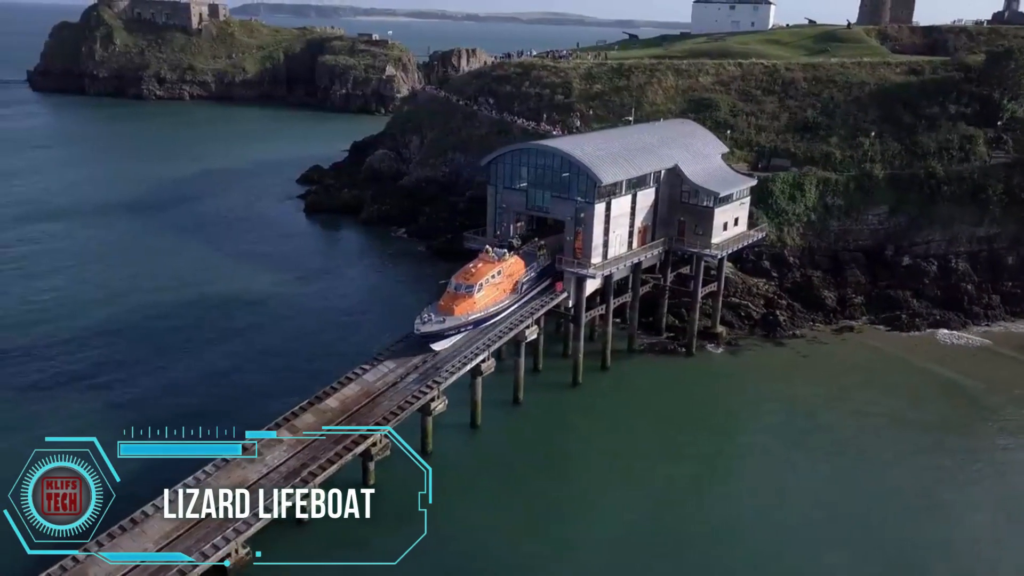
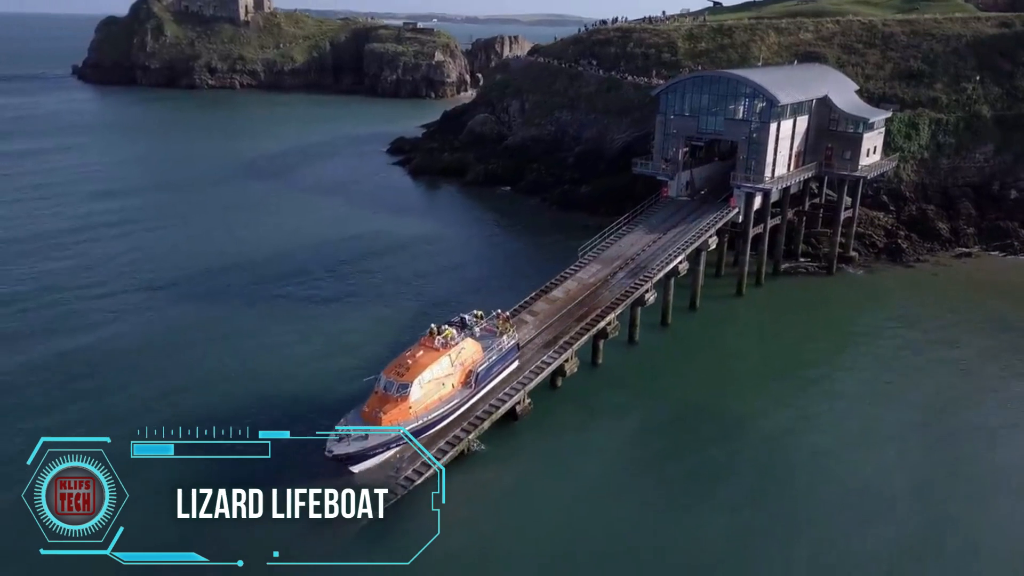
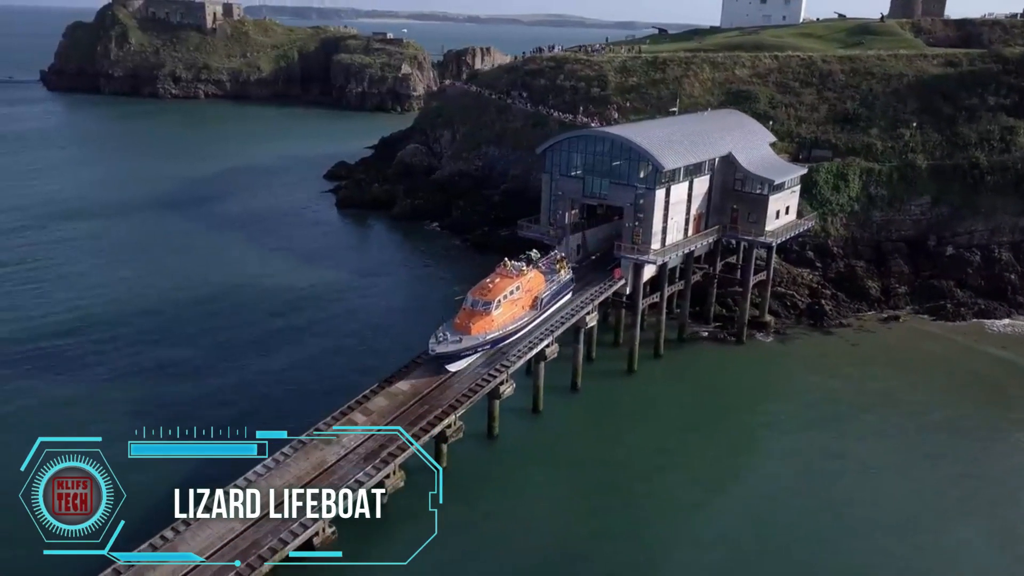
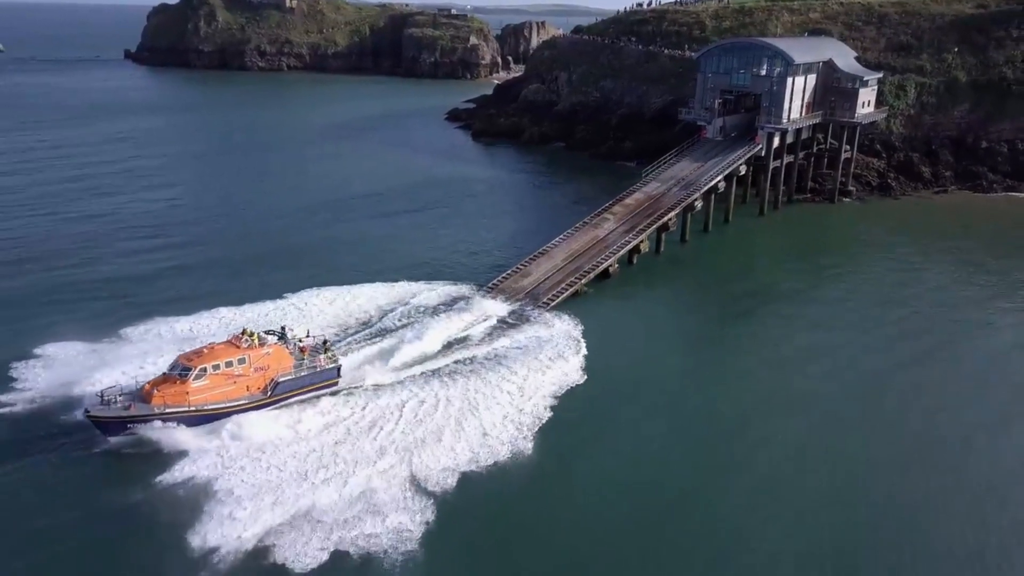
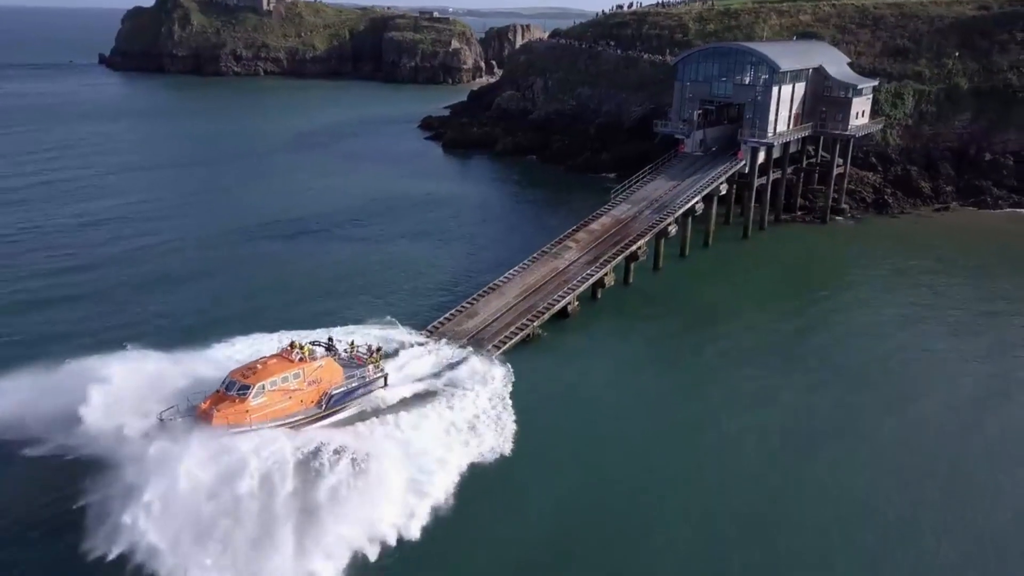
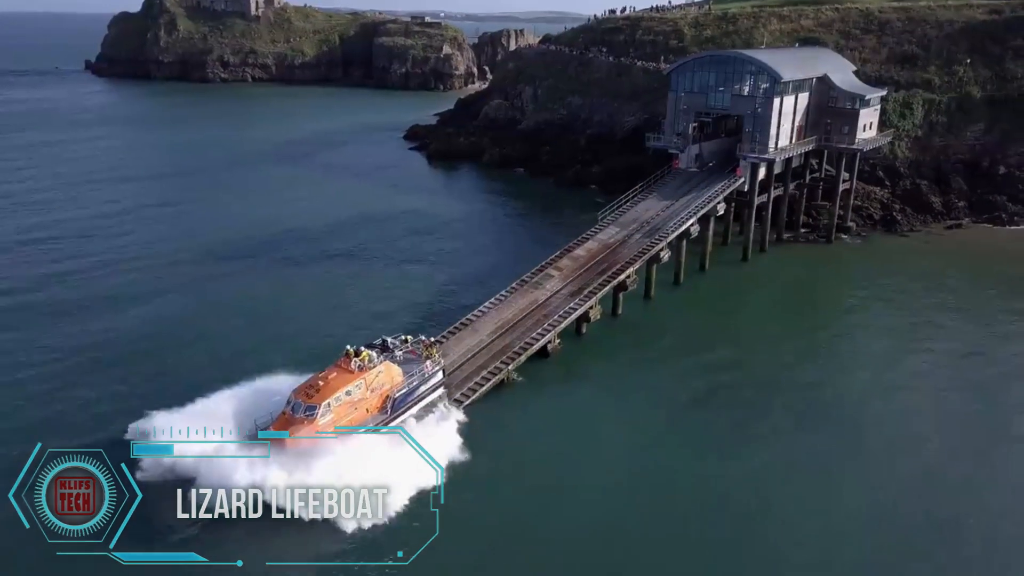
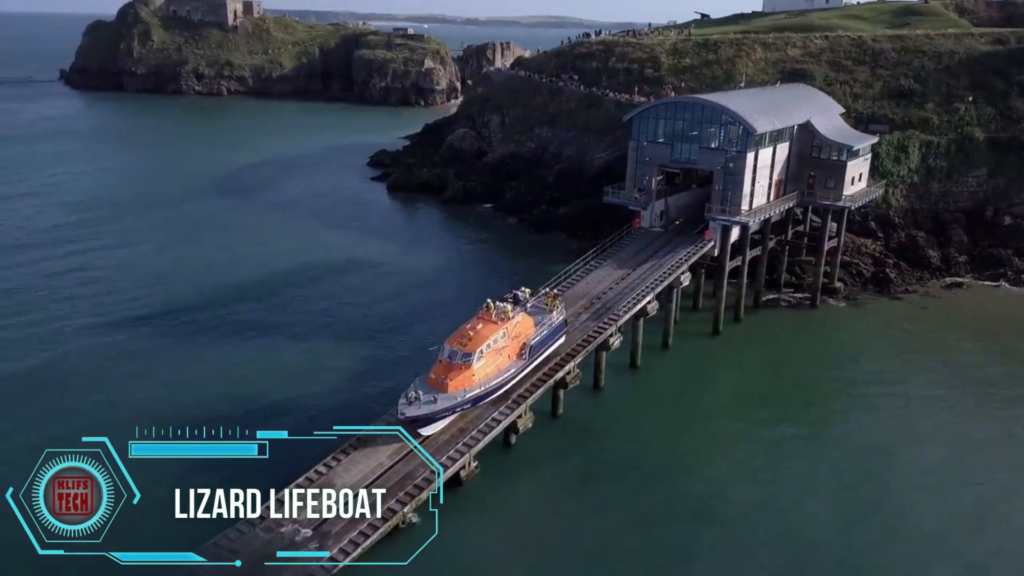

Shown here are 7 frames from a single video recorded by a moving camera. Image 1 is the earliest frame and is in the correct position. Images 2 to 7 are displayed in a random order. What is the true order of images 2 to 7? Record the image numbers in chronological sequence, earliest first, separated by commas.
3, 7, 2, 6, 5, 4
